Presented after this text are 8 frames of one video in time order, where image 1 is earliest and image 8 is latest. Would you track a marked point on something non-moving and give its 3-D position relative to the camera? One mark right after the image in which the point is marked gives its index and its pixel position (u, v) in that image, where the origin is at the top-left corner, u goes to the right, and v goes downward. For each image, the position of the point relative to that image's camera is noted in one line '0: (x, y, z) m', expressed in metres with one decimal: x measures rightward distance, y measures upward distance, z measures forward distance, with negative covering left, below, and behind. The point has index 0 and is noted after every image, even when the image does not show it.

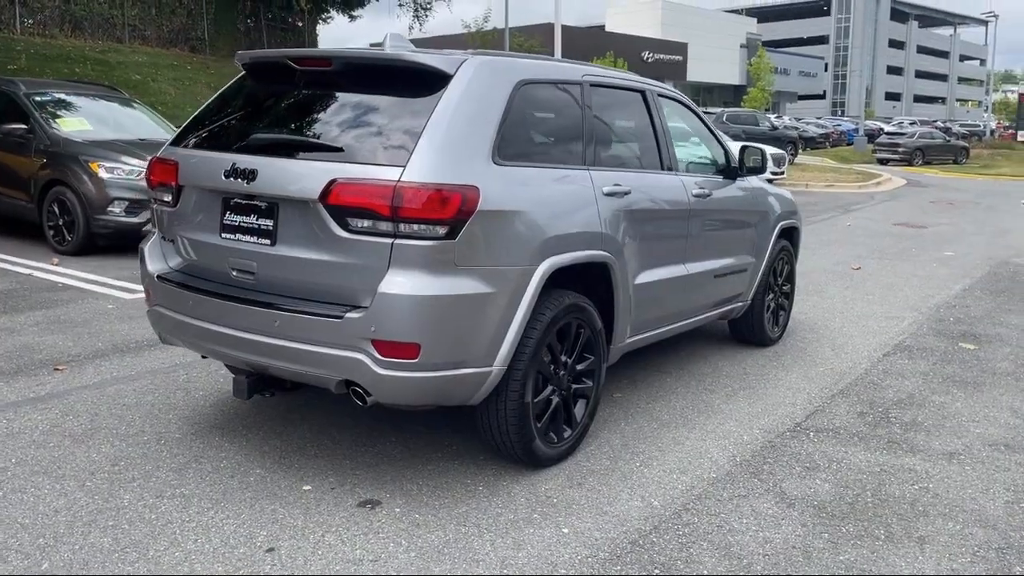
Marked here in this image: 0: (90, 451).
0: (-2.0, -0.8, +4.3) m
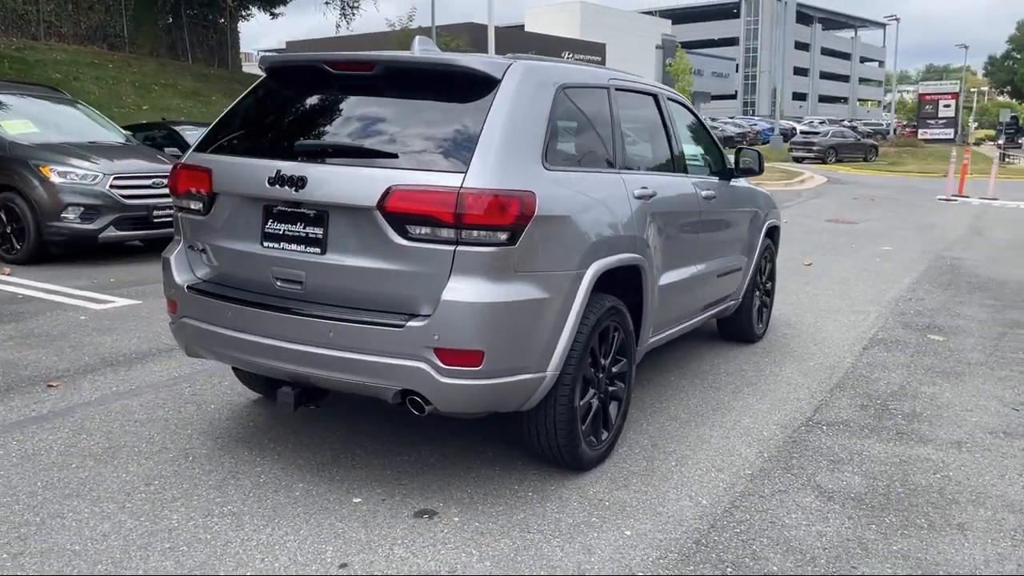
0: (-1.8, -0.9, +4.1) m
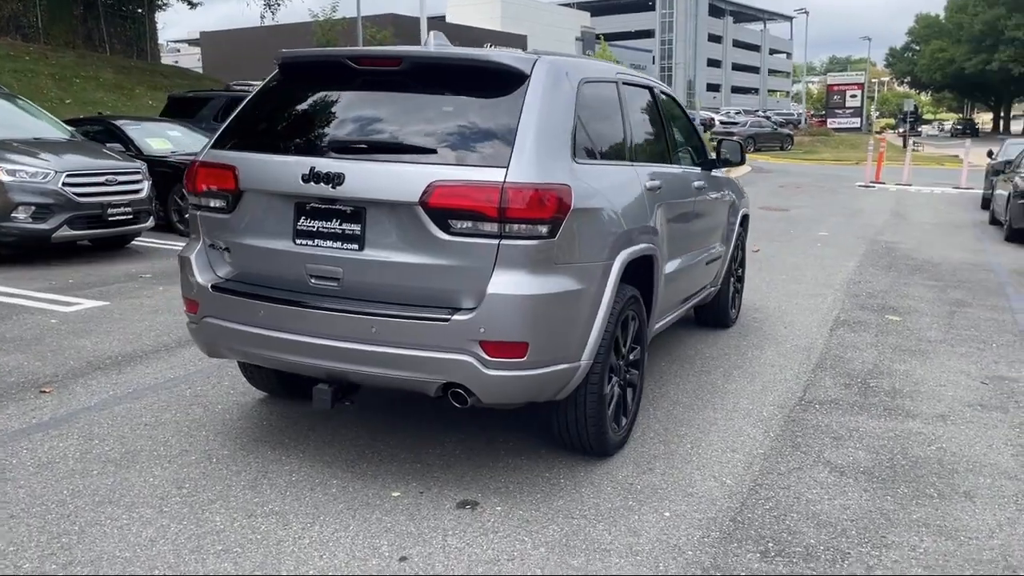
0: (-1.7, -0.9, +4.0) m
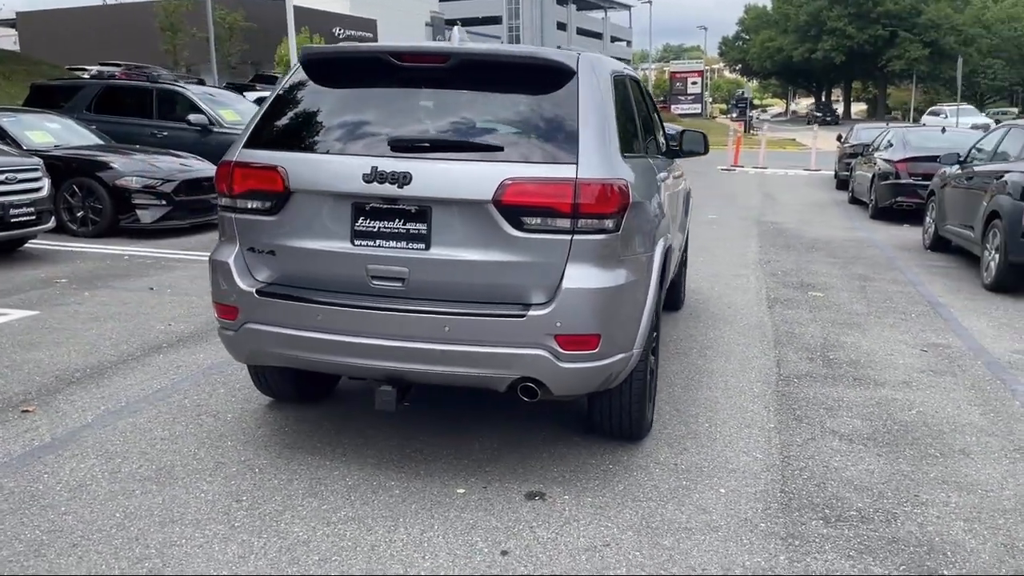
0: (-1.4, -0.9, +3.8) m
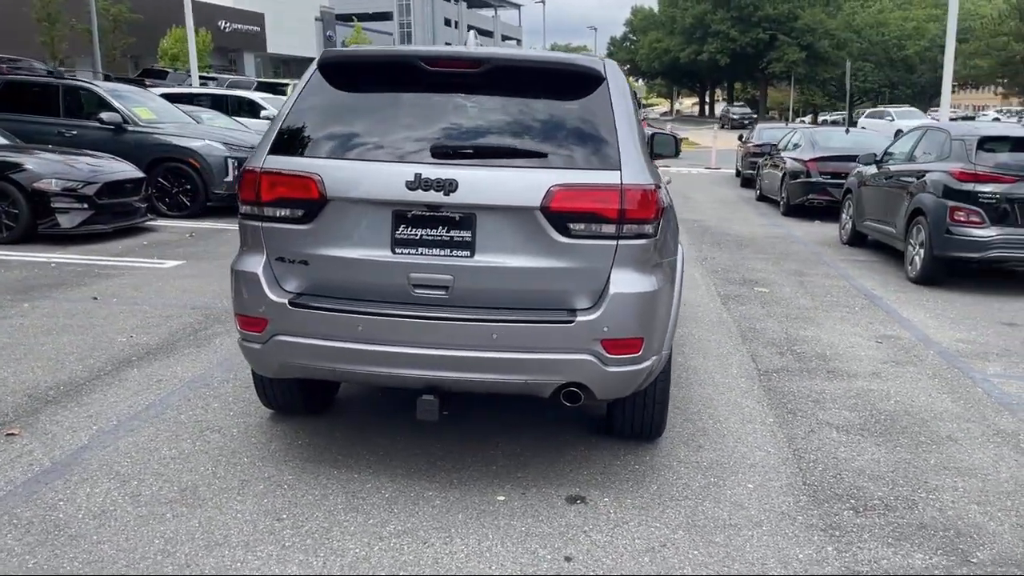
0: (-1.2, -0.9, +3.7) m
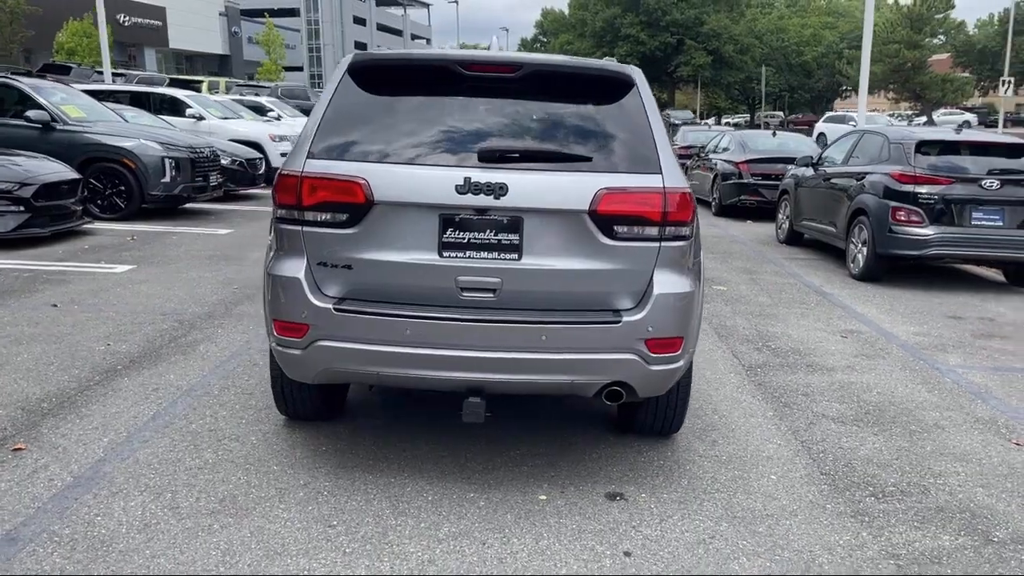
0: (-1.0, -1.0, +3.6) m
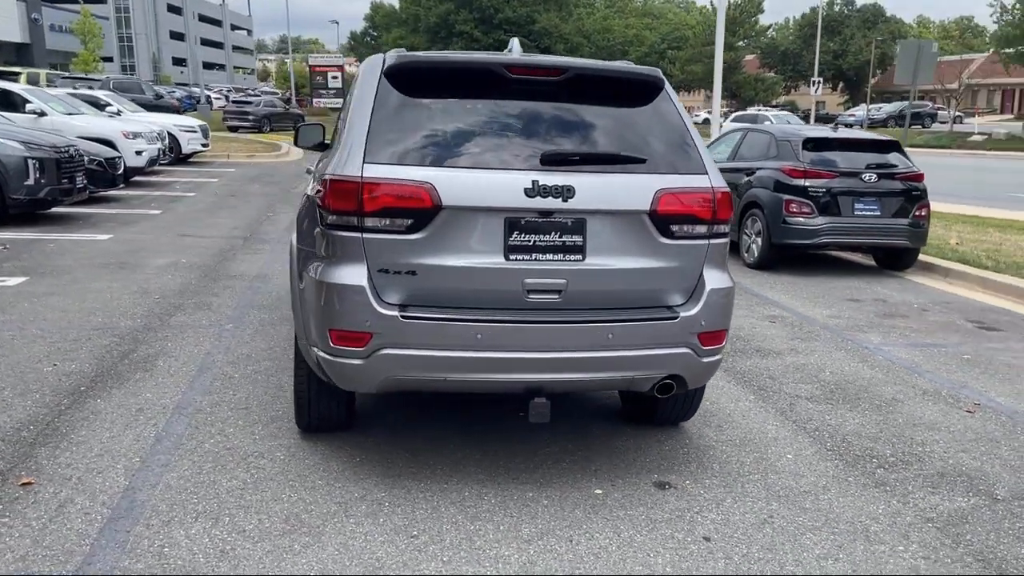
0: (-0.6, -1.0, +3.5) m
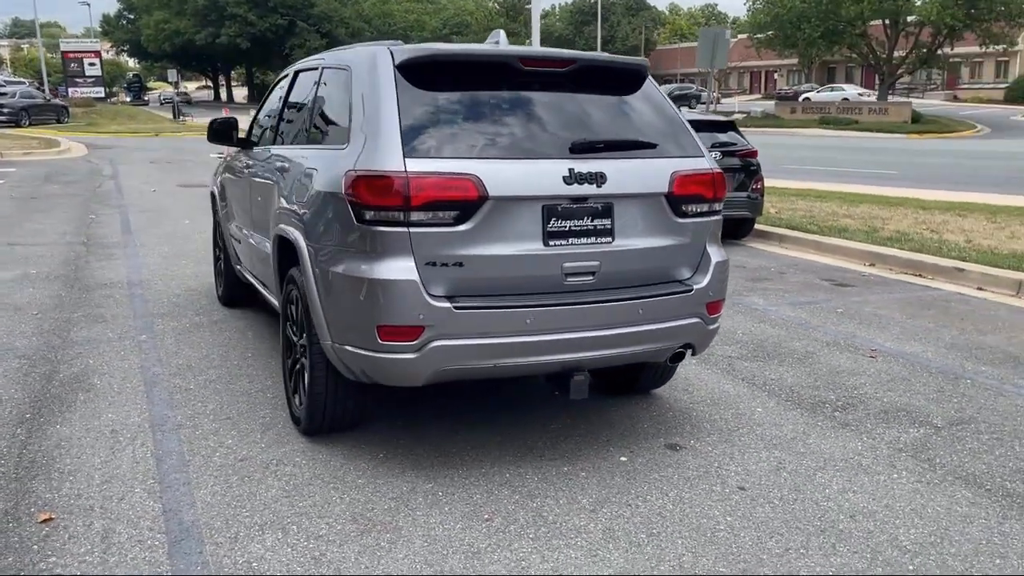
0: (-0.3, -1.0, +3.5) m
